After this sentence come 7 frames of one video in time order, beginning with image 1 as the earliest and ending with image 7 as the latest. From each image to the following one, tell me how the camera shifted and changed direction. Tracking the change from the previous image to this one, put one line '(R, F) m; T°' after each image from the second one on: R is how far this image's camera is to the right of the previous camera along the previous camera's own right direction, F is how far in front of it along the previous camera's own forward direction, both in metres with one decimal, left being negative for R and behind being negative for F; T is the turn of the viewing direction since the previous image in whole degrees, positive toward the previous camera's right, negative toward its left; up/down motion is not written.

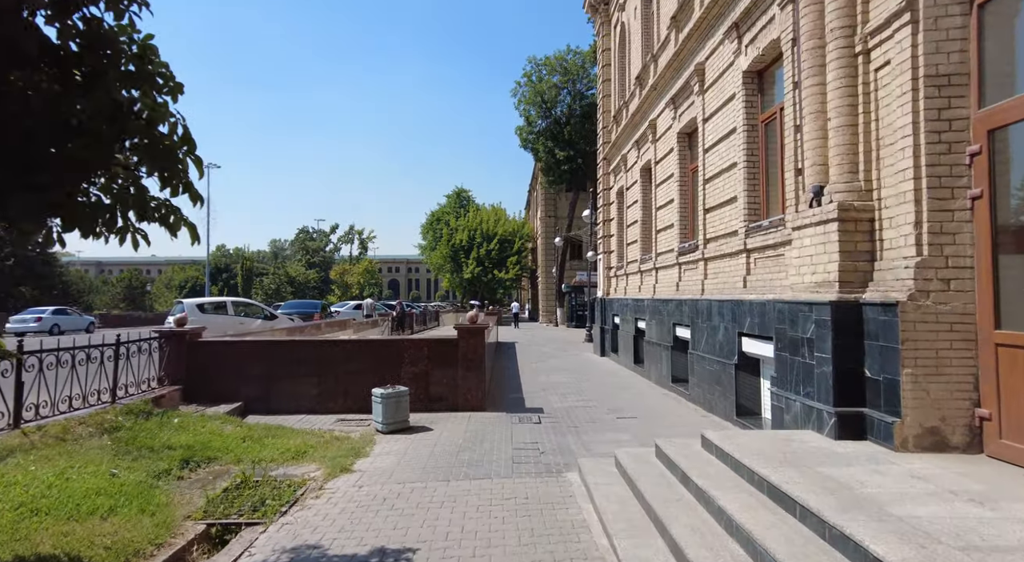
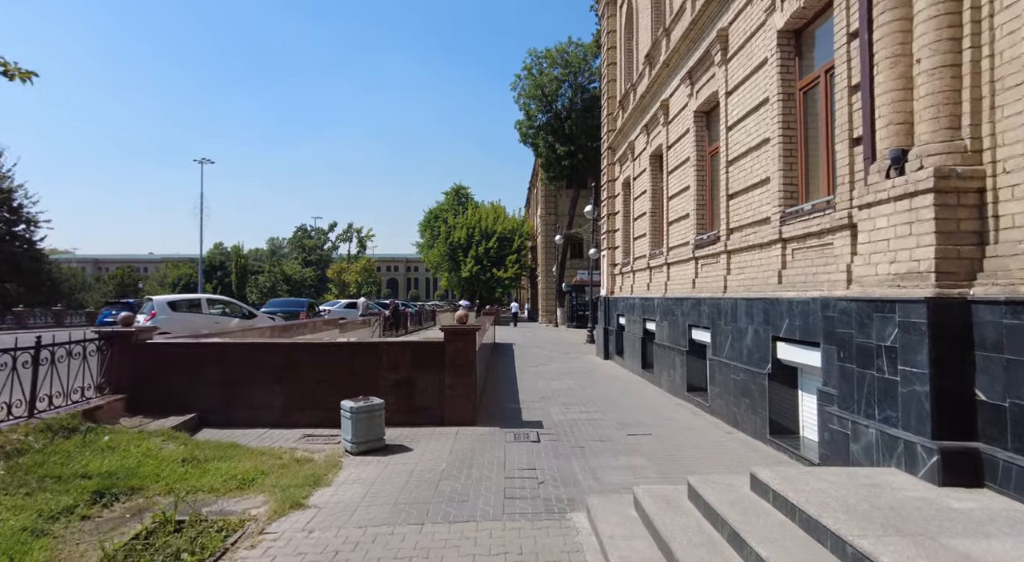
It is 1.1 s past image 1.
(+0.1, +1.3) m; 0°
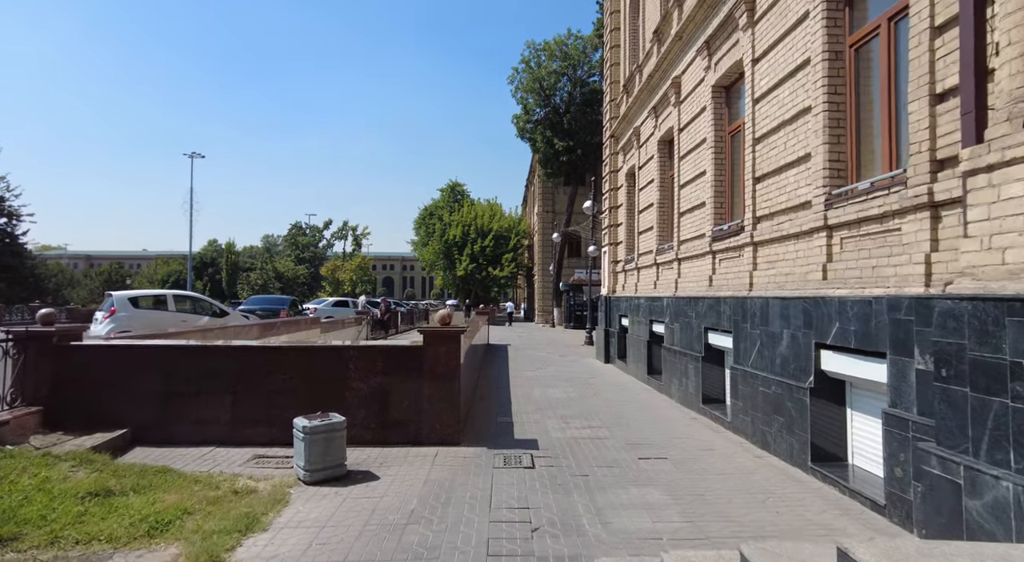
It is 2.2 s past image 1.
(+0.1, +1.3) m; 0°
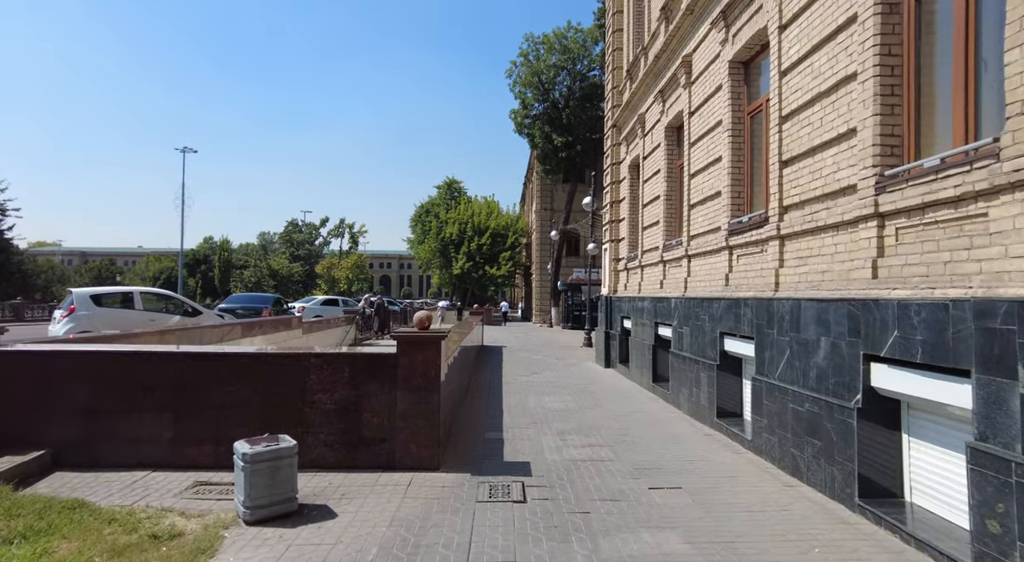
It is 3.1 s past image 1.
(+0.1, +1.1) m; 0°
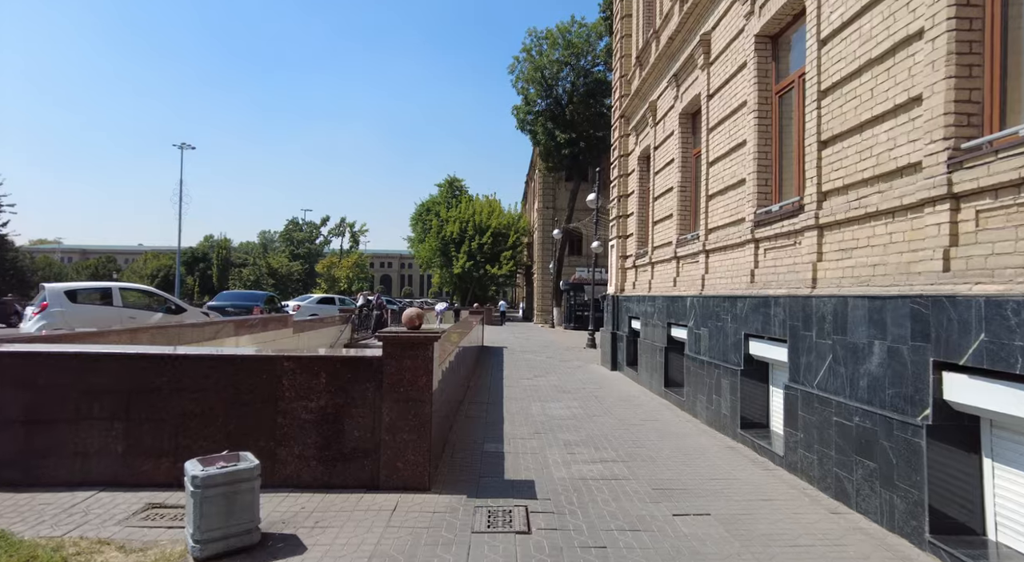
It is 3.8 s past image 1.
(0.0, +0.8) m; 0°
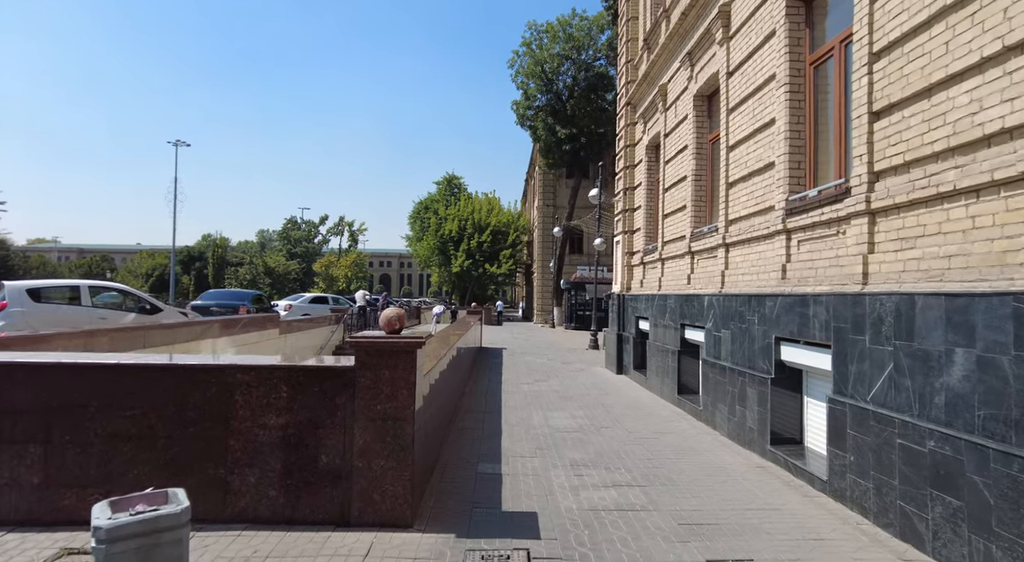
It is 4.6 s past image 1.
(0.0, +0.9) m; 0°
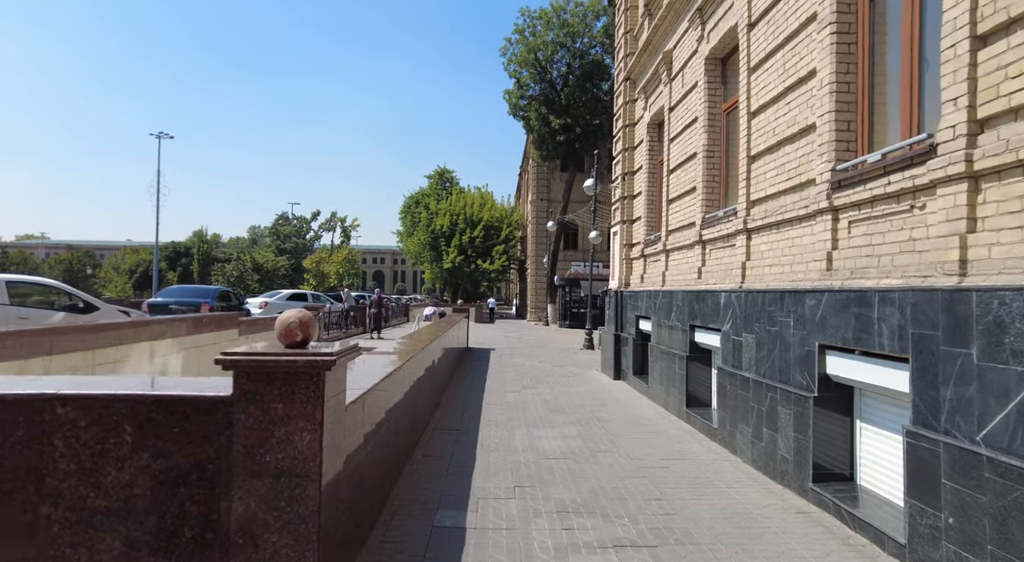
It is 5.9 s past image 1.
(+0.2, +1.5) m; 0°
